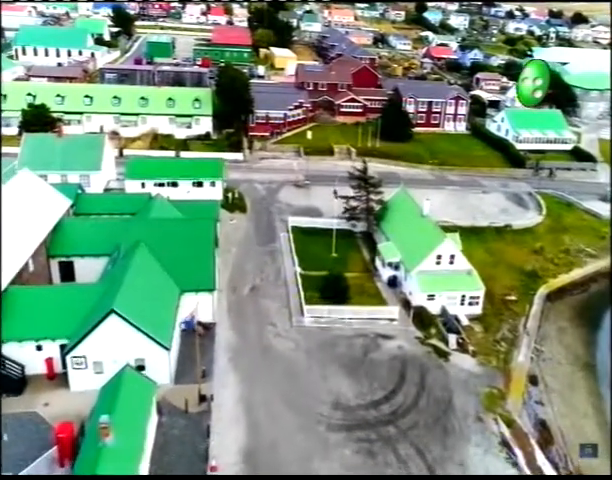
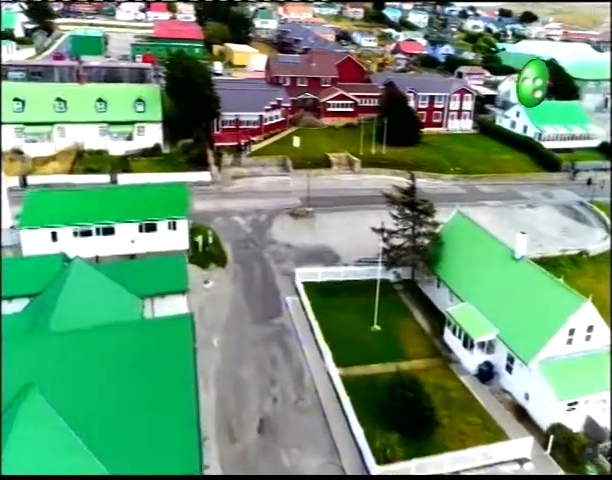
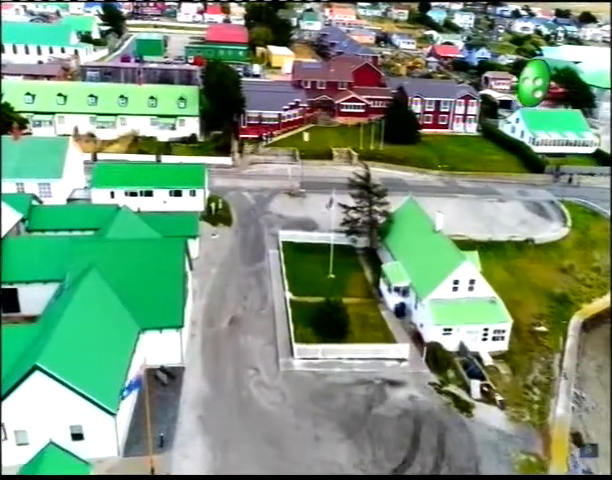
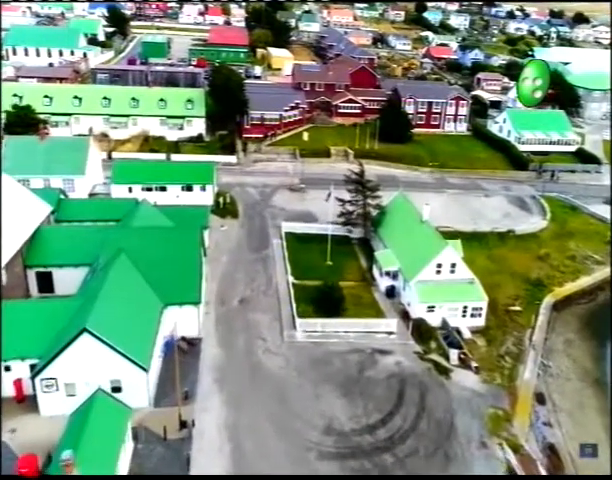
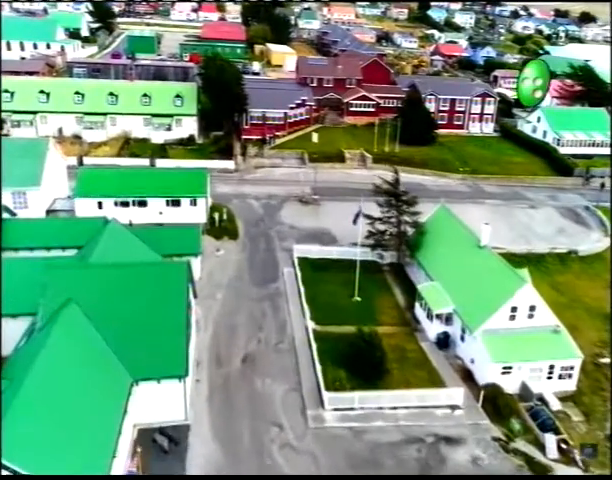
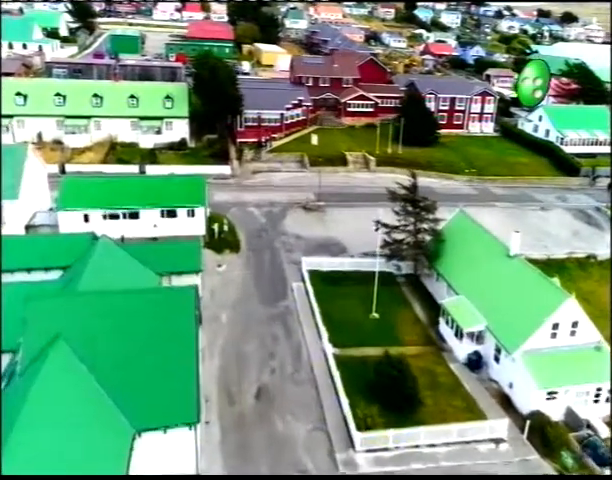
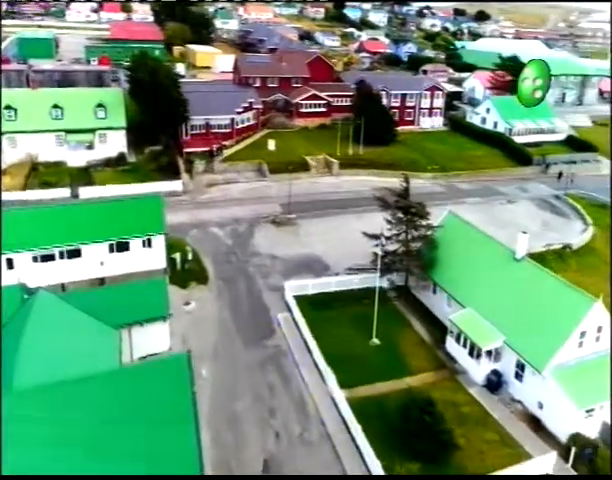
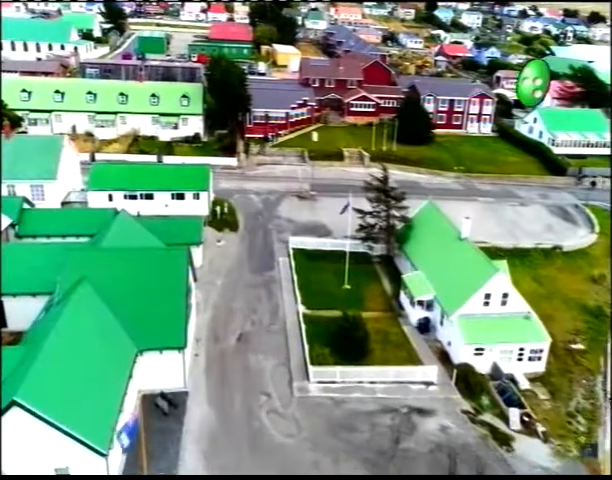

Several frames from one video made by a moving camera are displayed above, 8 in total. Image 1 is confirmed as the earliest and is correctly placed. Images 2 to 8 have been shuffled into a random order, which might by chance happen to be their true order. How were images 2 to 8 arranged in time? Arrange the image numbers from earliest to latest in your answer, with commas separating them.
4, 3, 8, 5, 6, 2, 7
